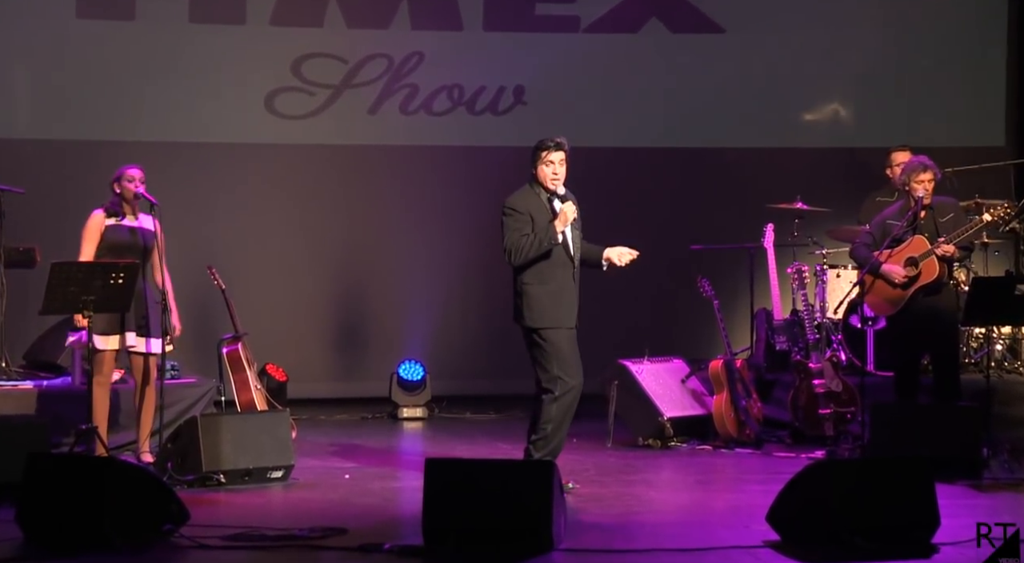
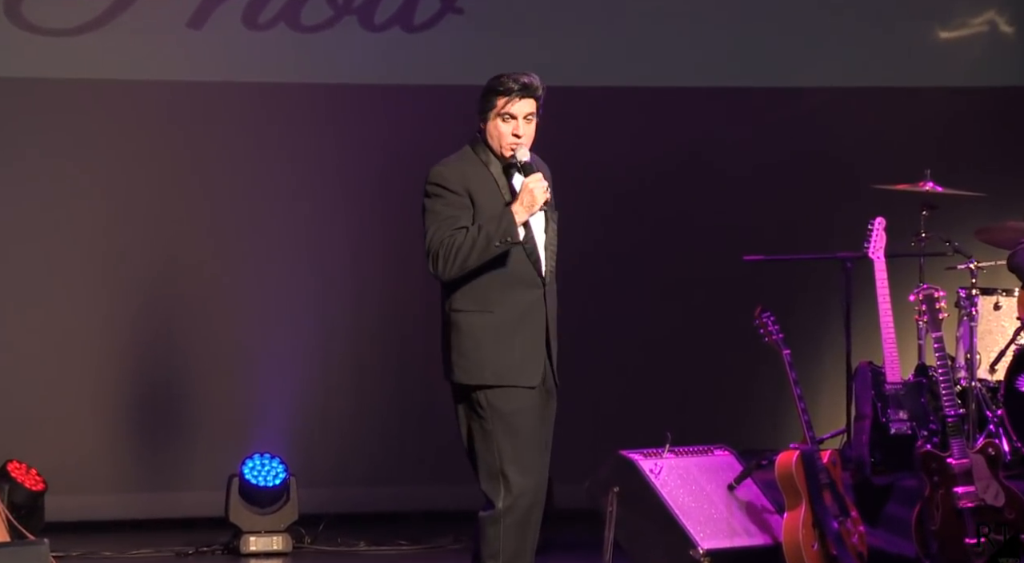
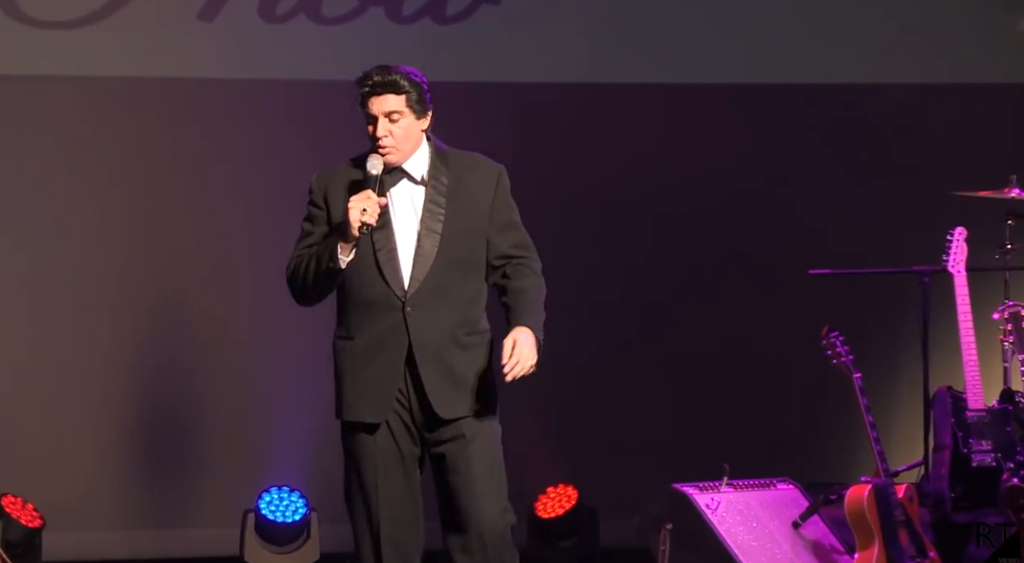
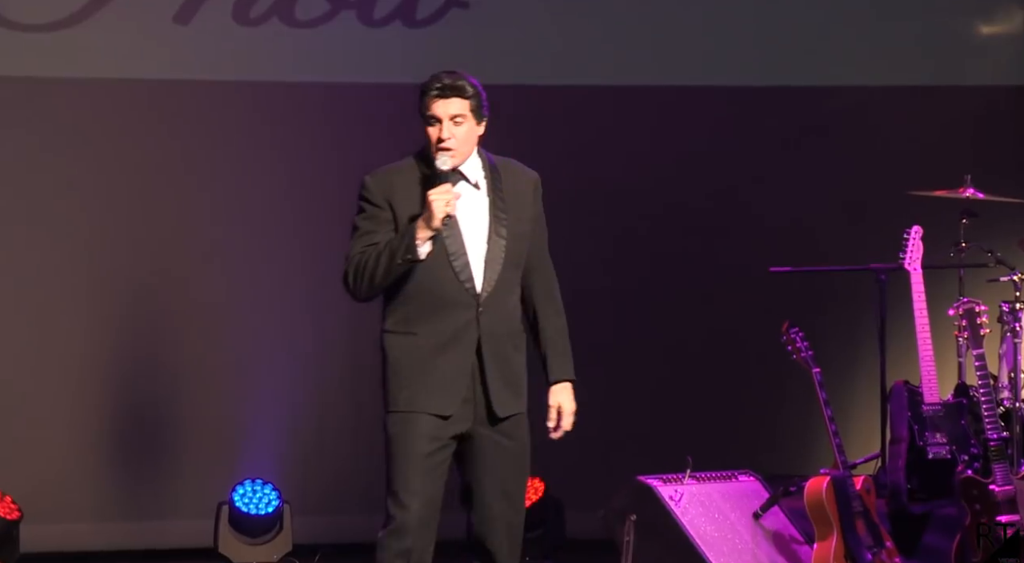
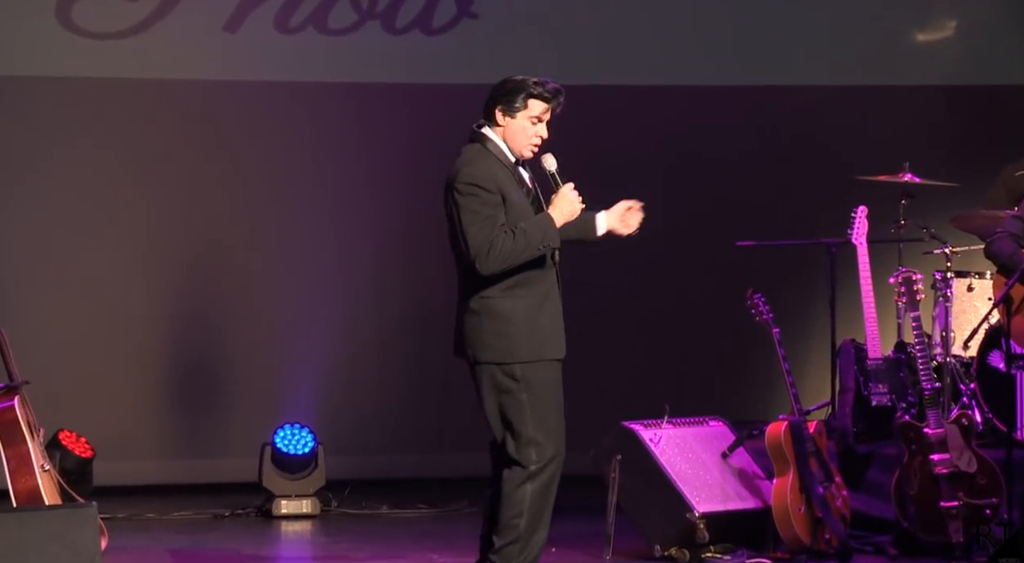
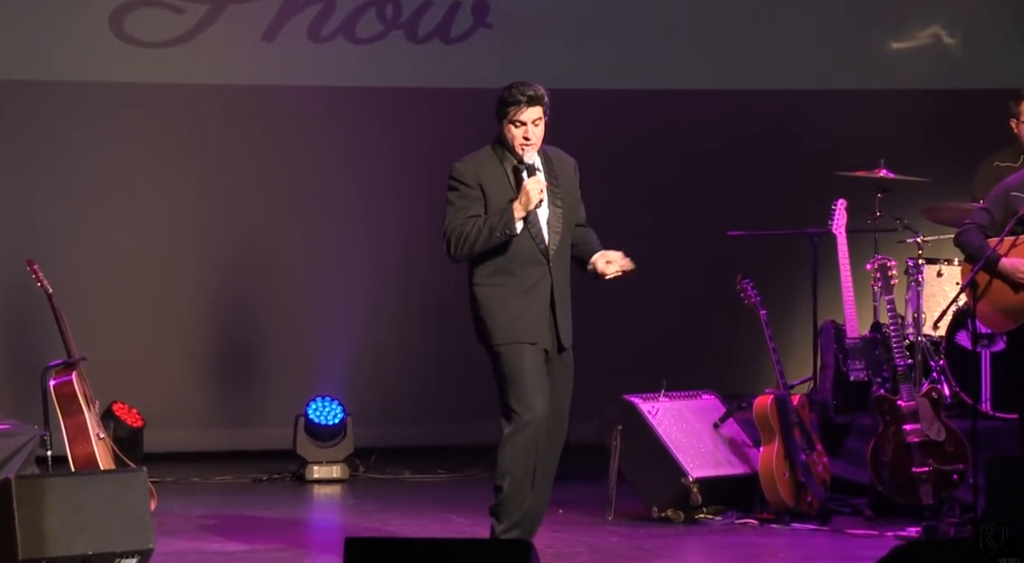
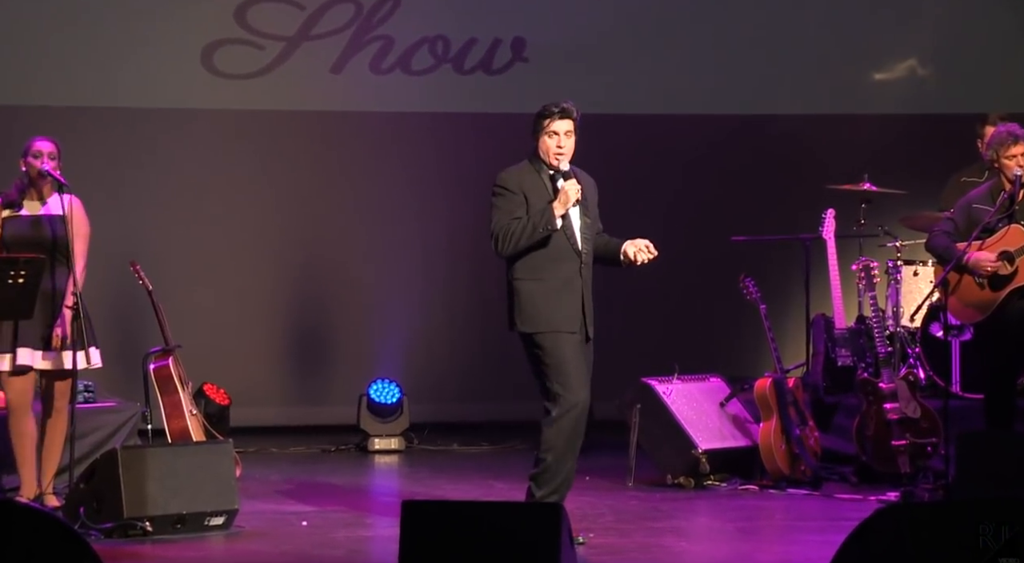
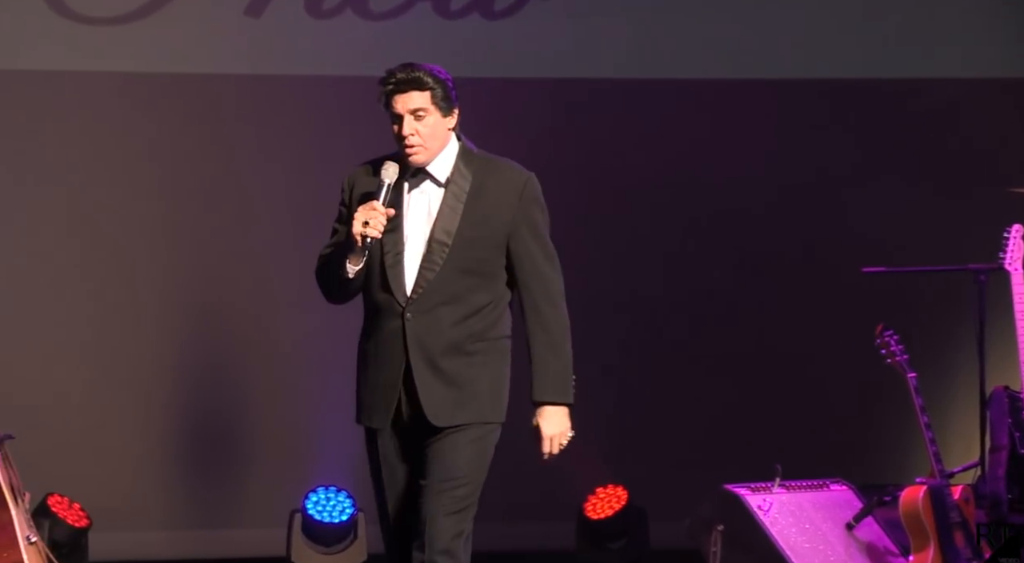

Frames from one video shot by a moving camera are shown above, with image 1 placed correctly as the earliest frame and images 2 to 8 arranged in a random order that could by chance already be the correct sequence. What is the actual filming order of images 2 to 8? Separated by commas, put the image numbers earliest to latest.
7, 6, 5, 2, 4, 3, 8
